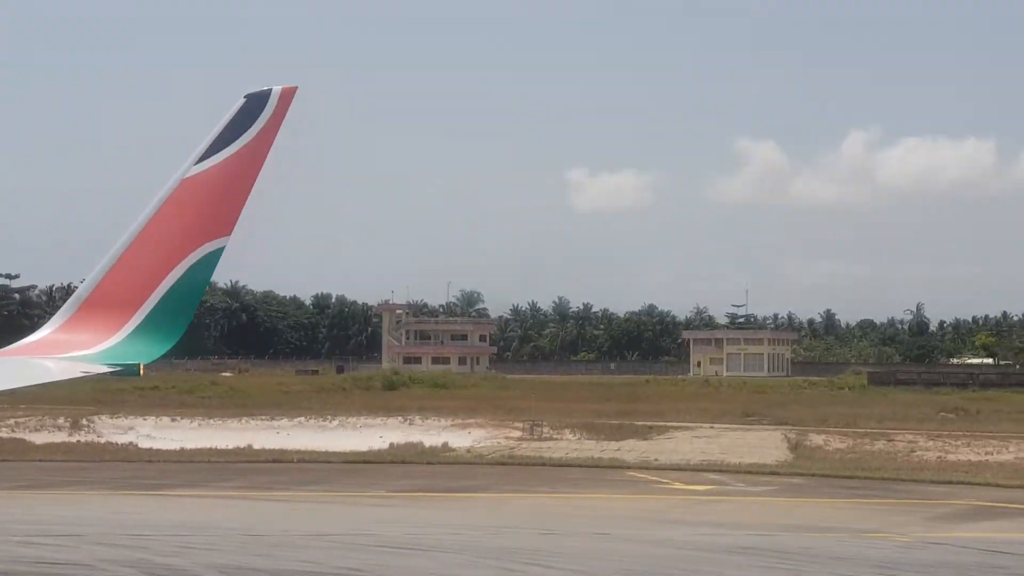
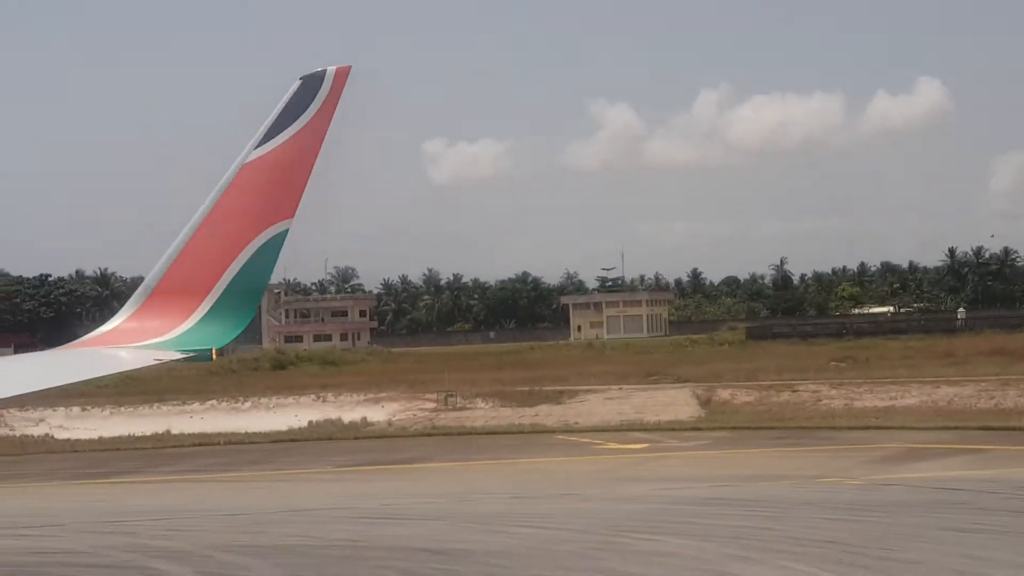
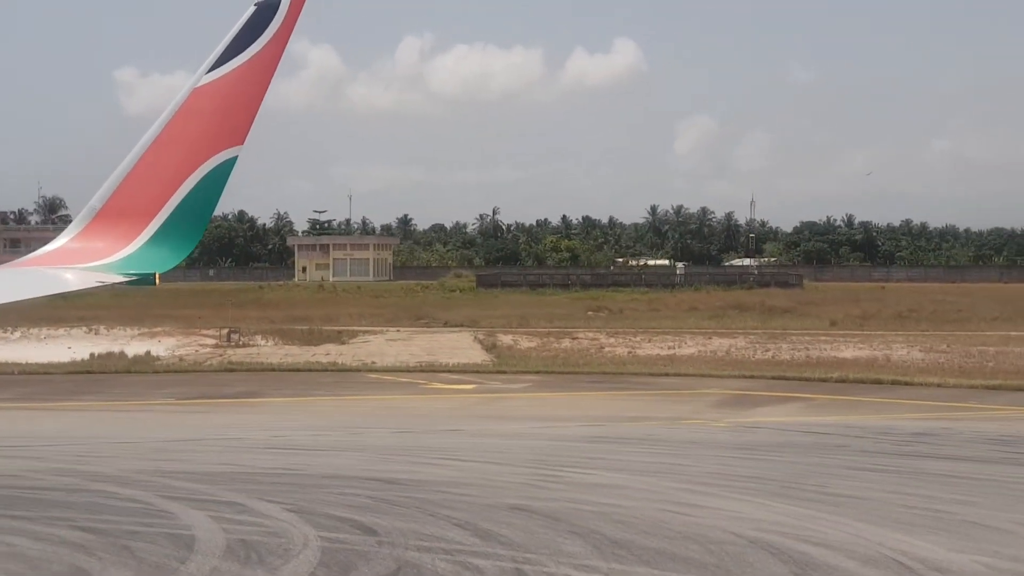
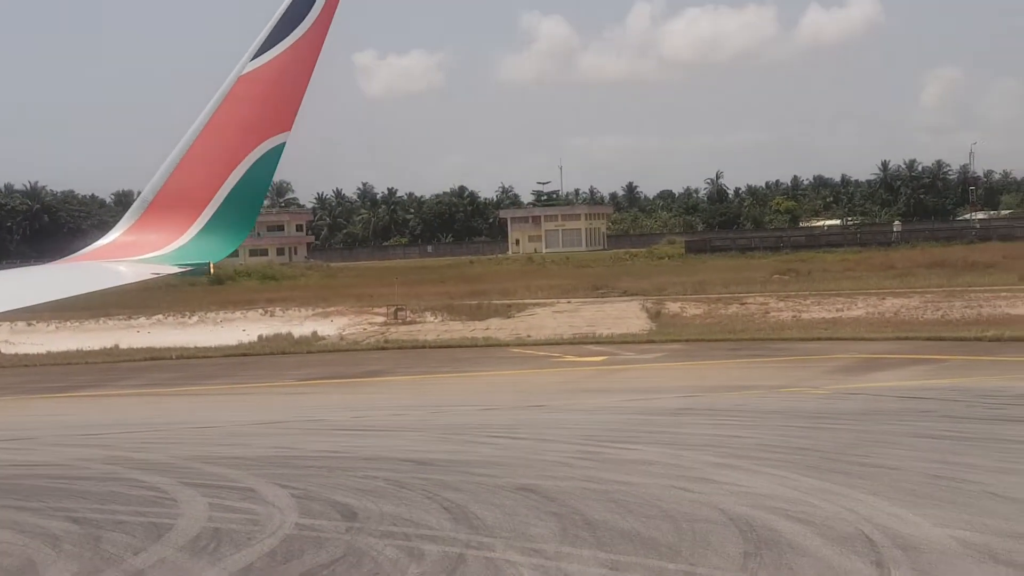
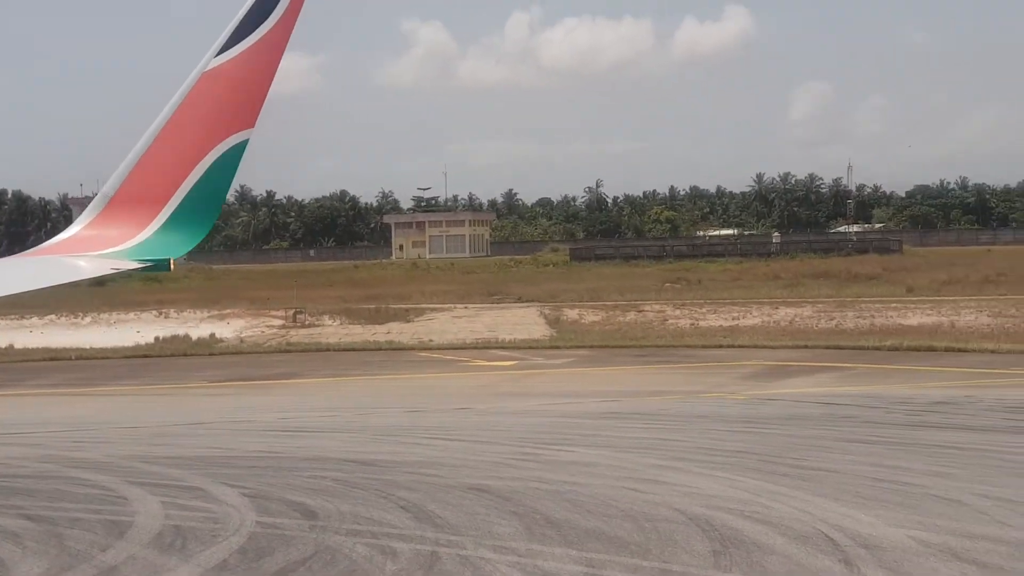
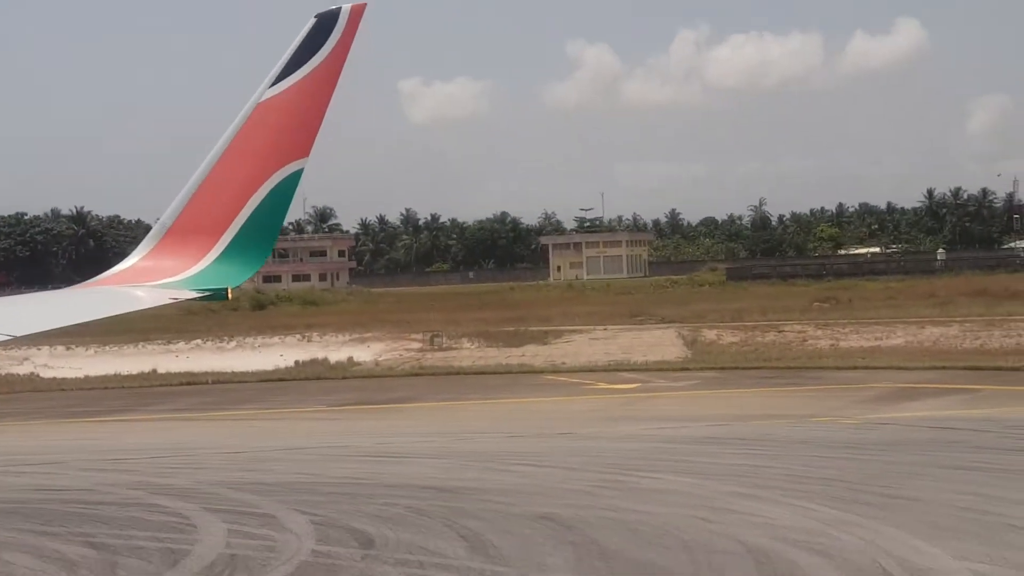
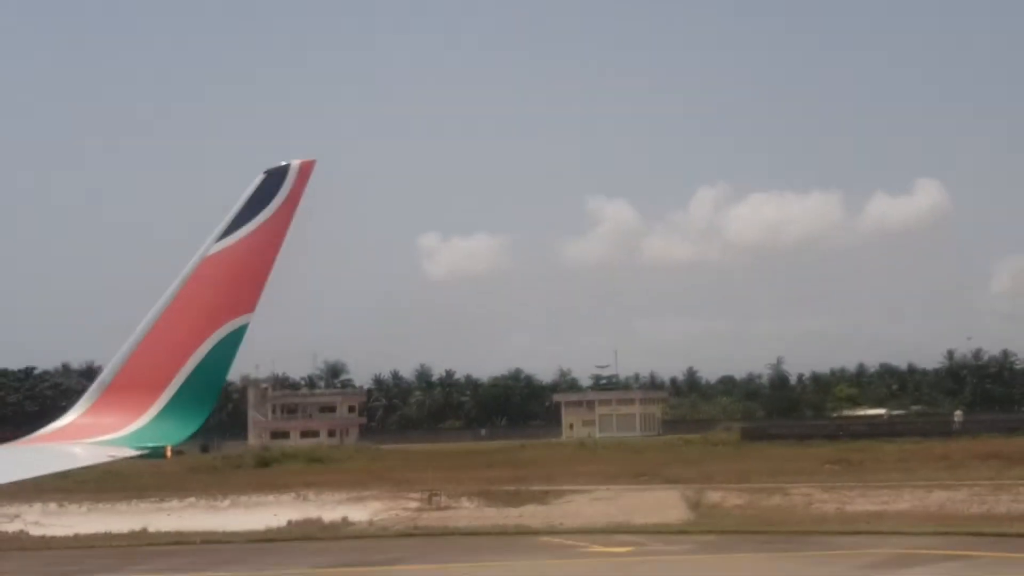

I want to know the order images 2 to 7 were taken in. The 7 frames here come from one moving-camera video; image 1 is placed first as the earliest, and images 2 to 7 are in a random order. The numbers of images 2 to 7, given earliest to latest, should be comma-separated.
7, 2, 6, 4, 5, 3
